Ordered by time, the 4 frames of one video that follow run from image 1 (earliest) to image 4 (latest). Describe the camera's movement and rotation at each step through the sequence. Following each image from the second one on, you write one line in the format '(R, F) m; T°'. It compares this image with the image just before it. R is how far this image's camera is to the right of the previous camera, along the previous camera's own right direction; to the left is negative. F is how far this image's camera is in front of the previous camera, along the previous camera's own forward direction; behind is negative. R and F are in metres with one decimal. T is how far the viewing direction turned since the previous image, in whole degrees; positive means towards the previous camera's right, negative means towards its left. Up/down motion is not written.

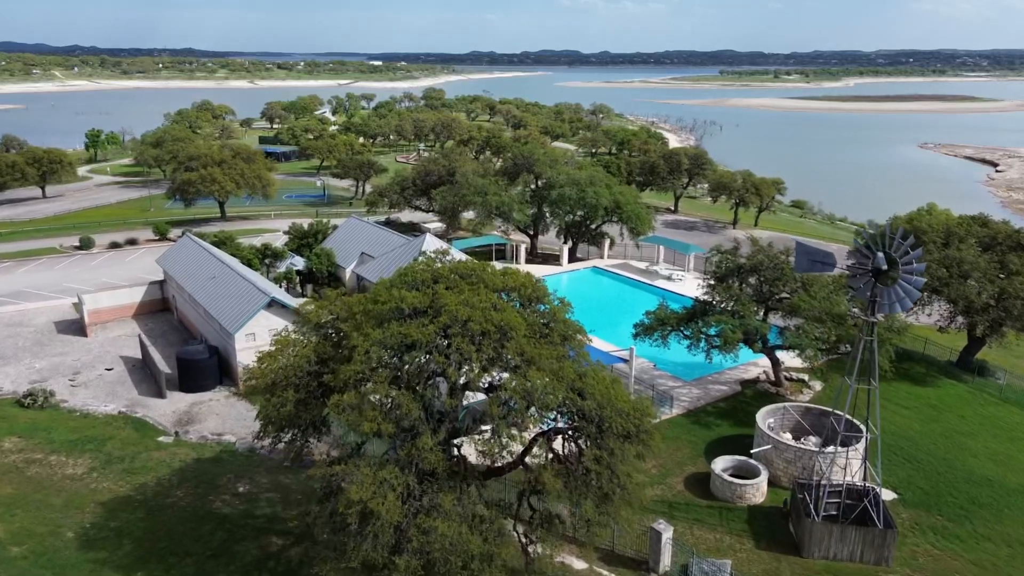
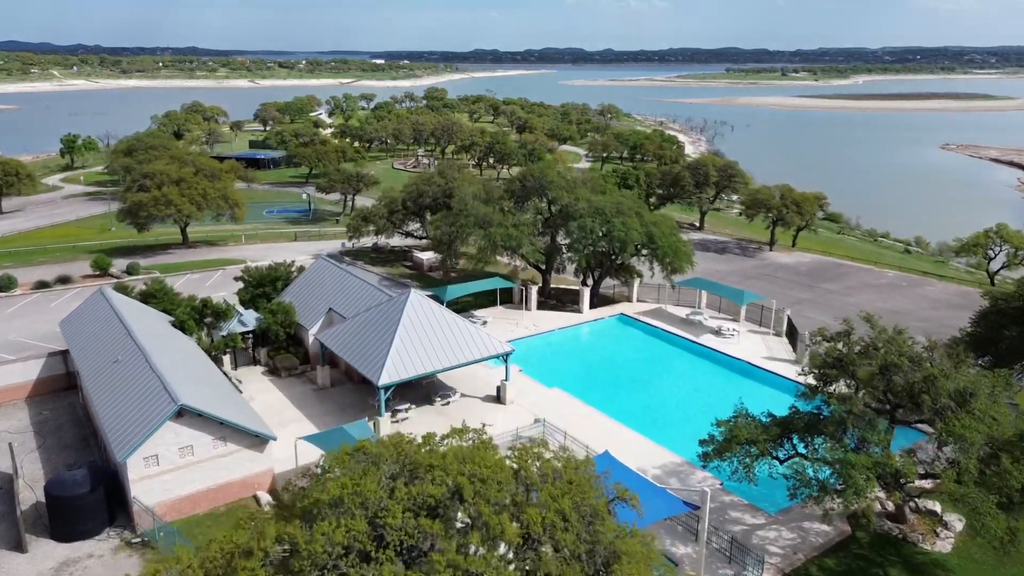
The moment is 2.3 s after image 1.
(-0.2, +9.0) m; 0°
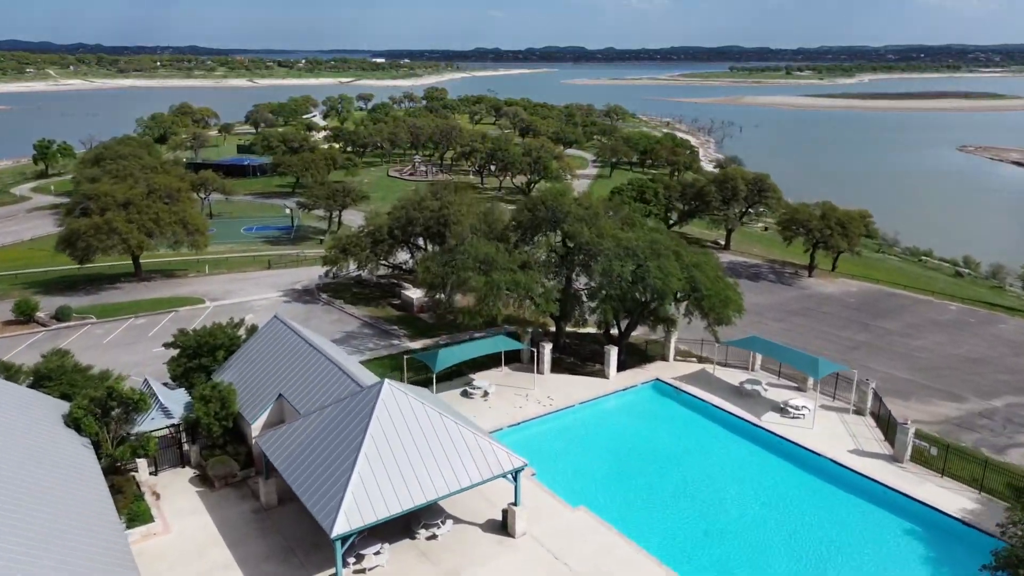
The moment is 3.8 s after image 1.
(-0.2, +7.9) m; 0°
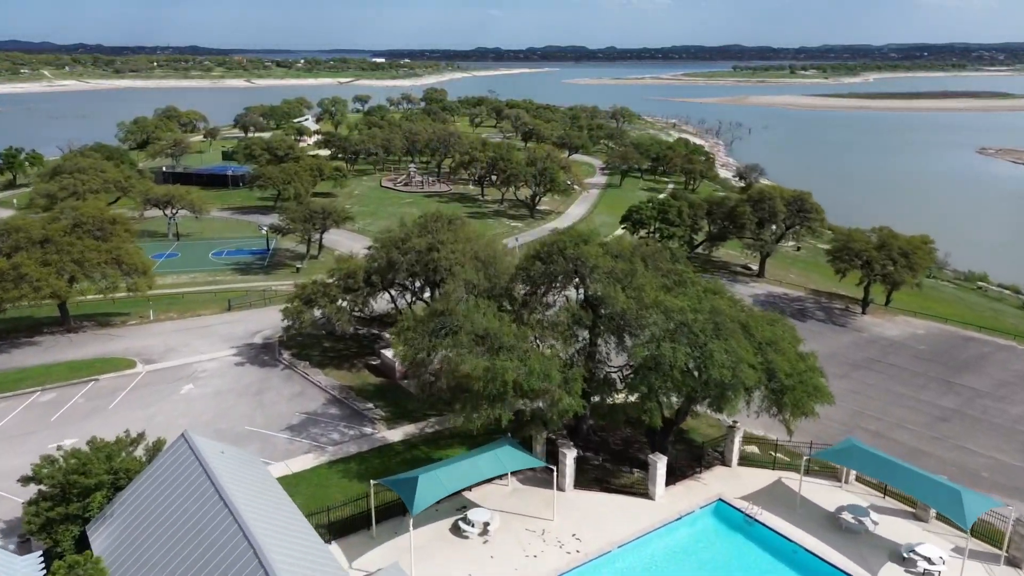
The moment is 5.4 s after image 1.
(-0.2, +8.4) m; 0°
